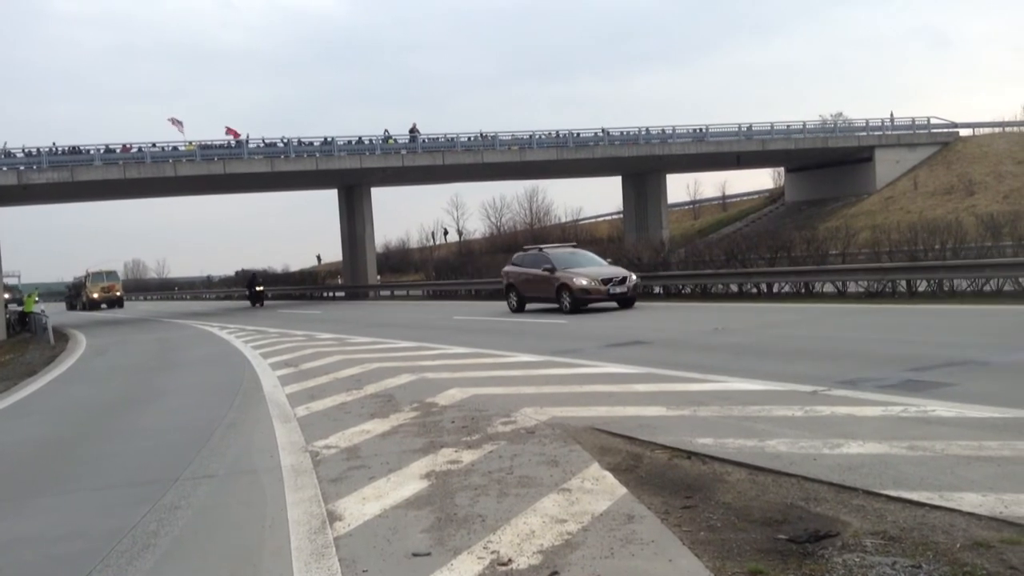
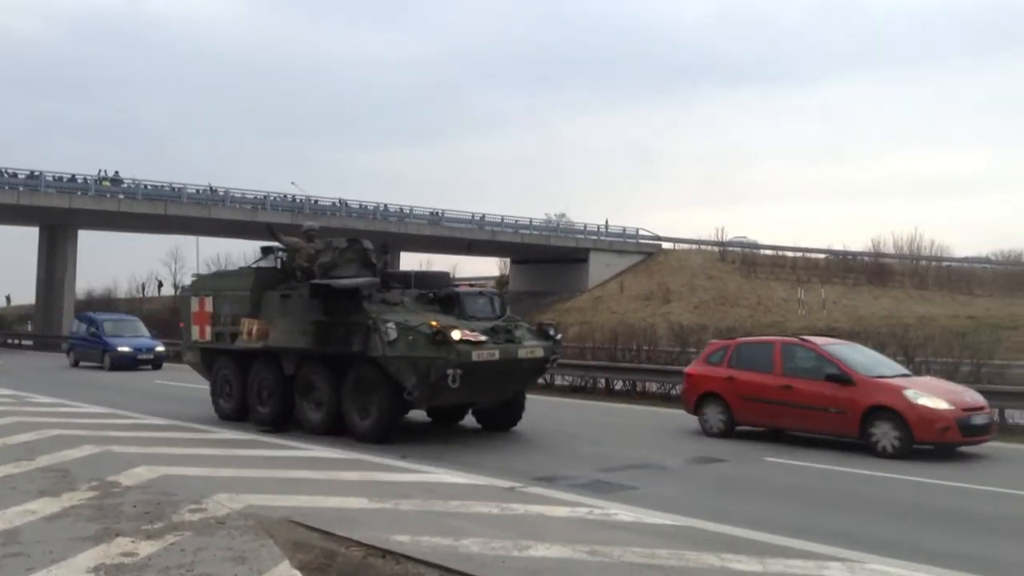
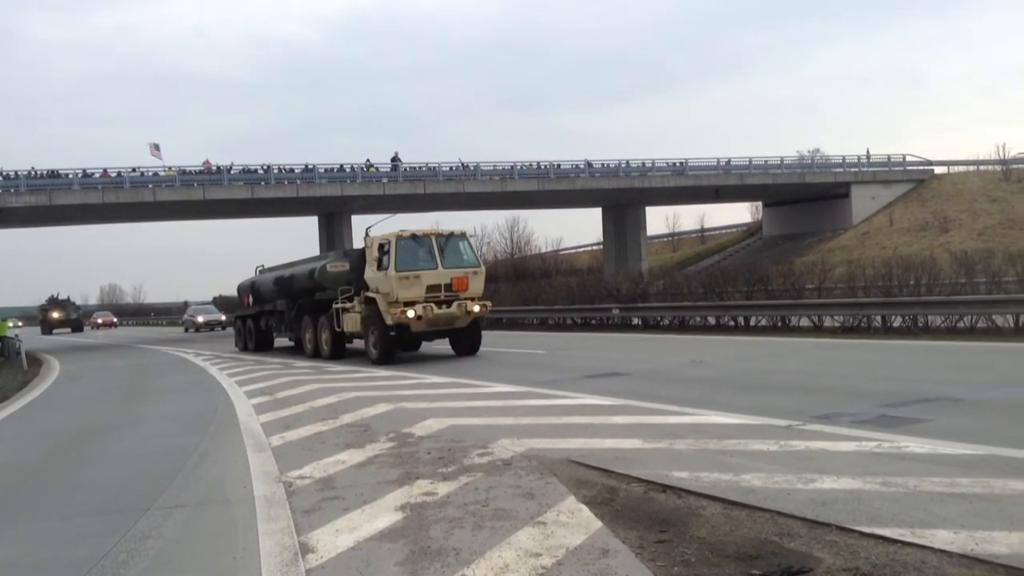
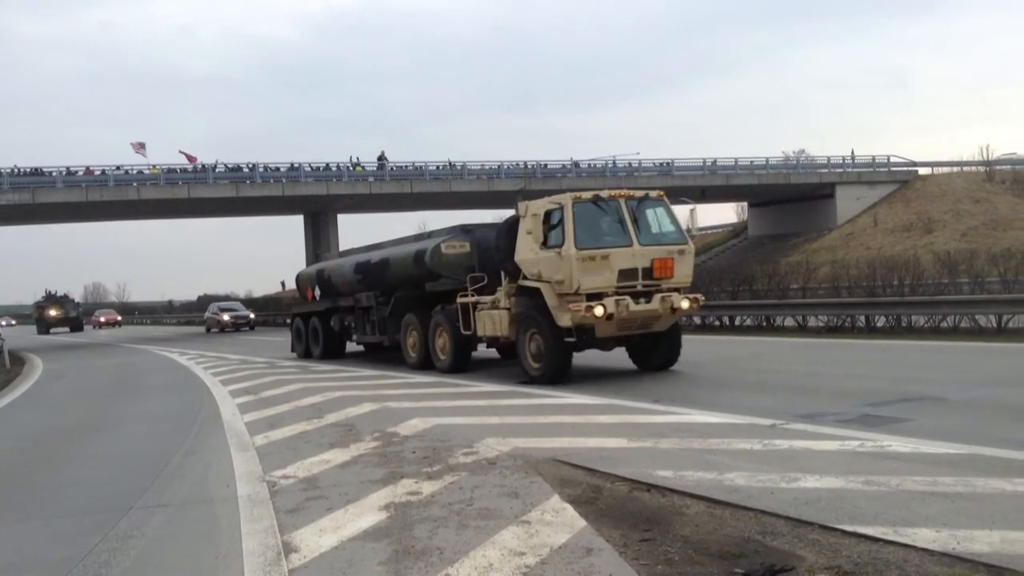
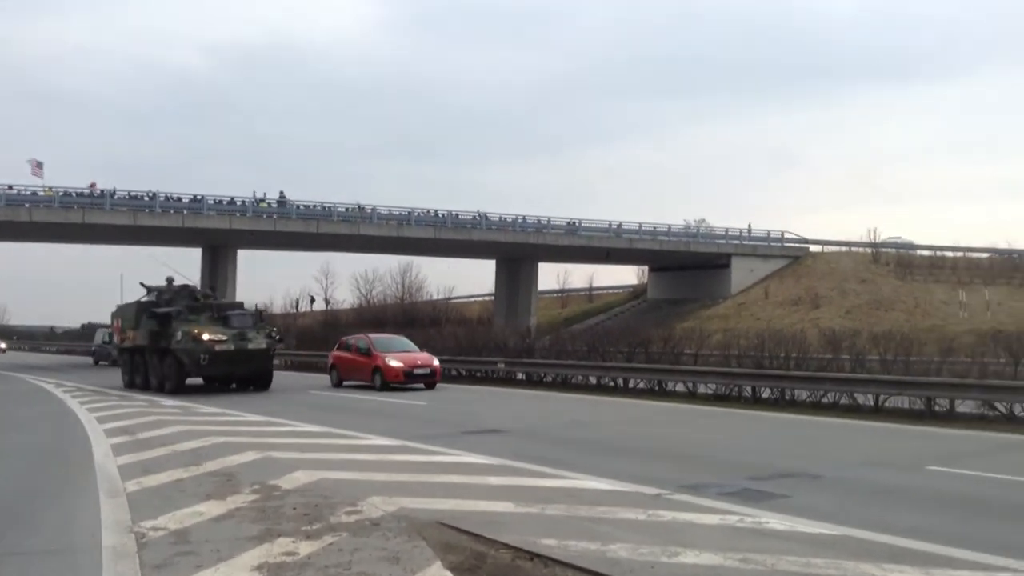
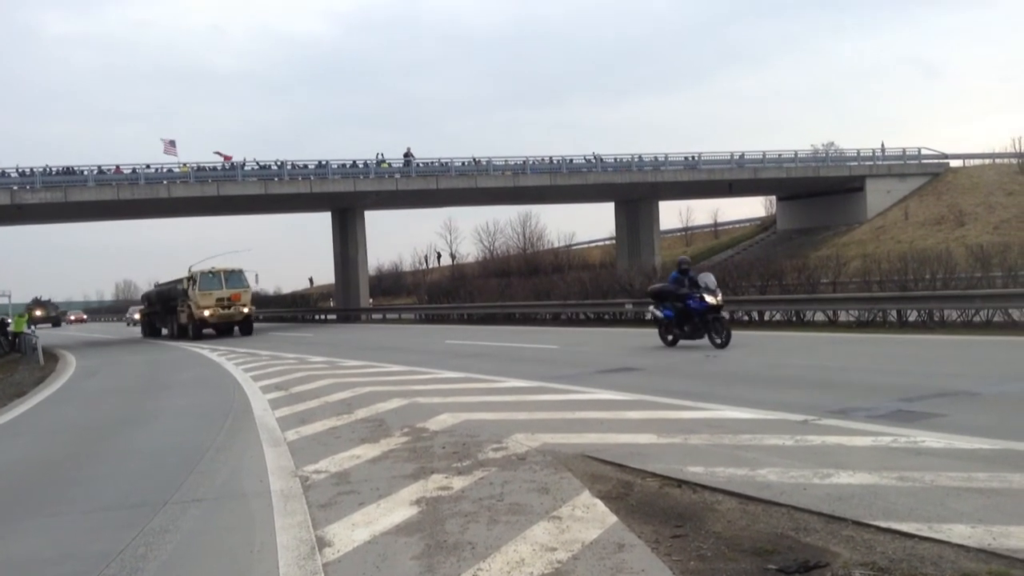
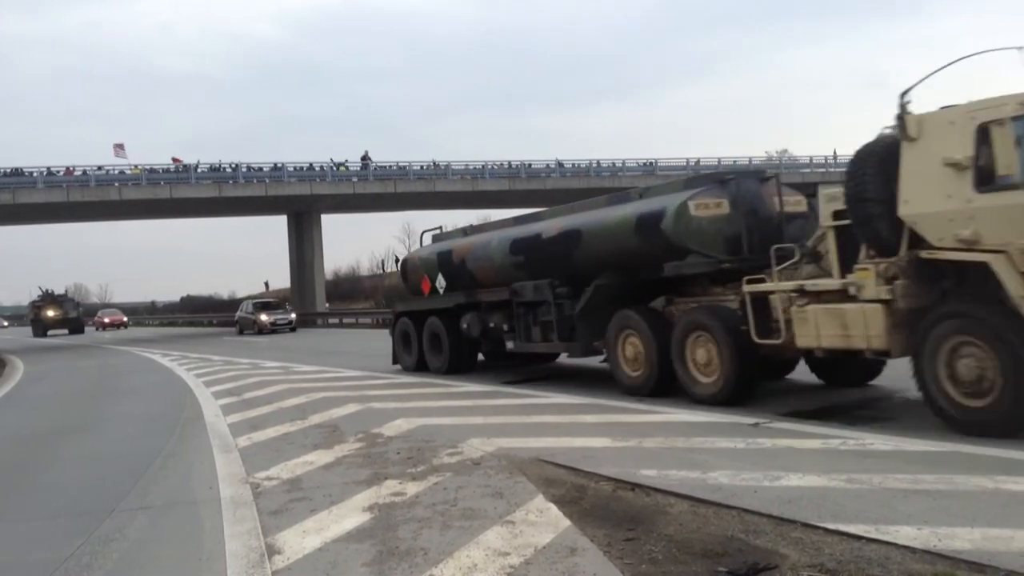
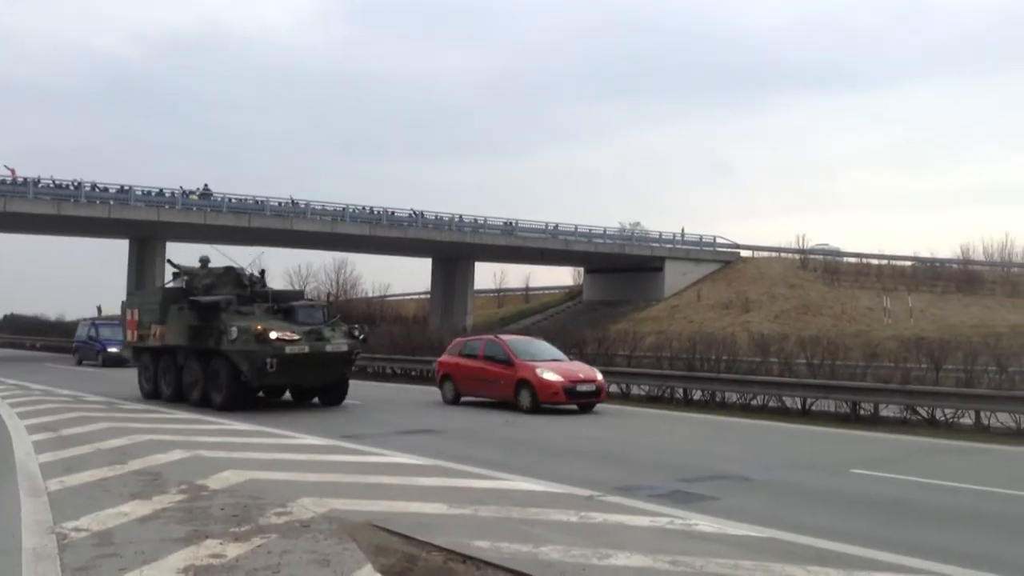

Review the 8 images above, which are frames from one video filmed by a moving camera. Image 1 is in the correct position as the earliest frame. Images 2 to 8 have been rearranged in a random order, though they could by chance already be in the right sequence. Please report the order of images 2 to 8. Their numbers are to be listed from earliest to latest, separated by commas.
6, 3, 4, 7, 5, 8, 2
